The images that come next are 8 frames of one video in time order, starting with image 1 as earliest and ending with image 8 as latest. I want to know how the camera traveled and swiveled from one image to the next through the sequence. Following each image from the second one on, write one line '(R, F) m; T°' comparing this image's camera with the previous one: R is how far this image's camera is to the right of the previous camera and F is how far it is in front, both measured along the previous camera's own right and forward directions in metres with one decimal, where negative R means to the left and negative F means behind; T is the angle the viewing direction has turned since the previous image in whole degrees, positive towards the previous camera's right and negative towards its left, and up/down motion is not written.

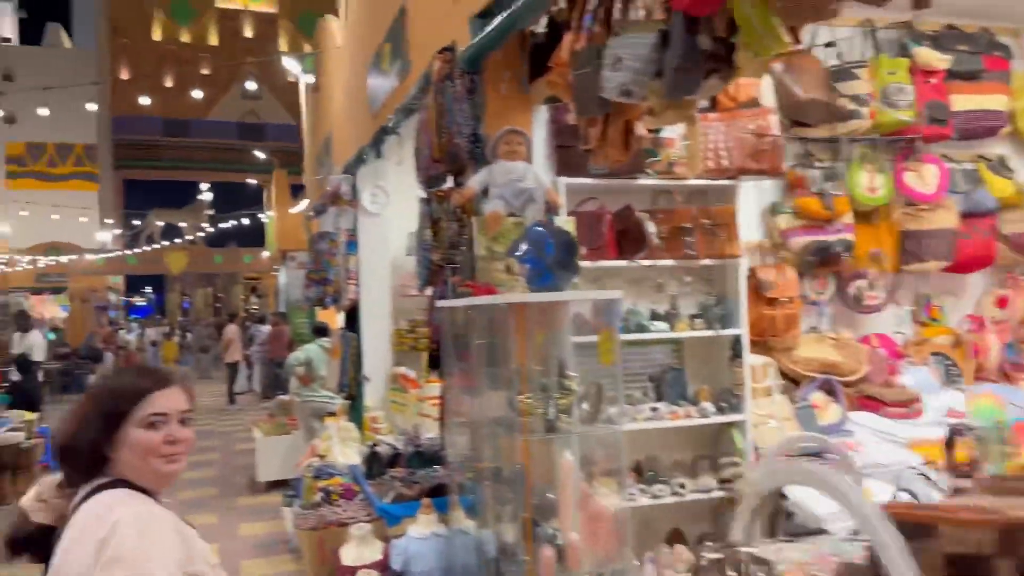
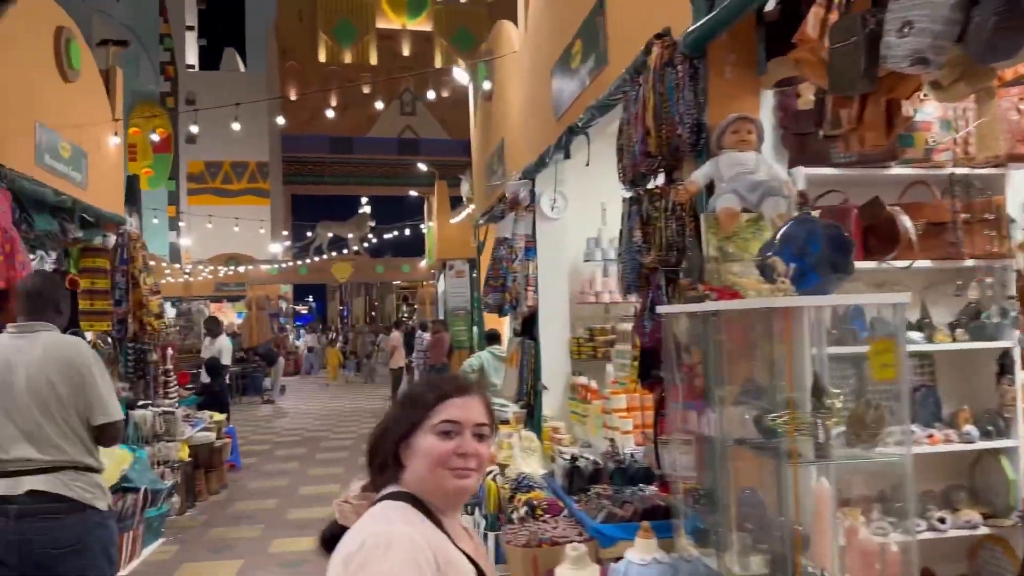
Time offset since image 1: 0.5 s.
(-0.2, +0.2) m; -10°
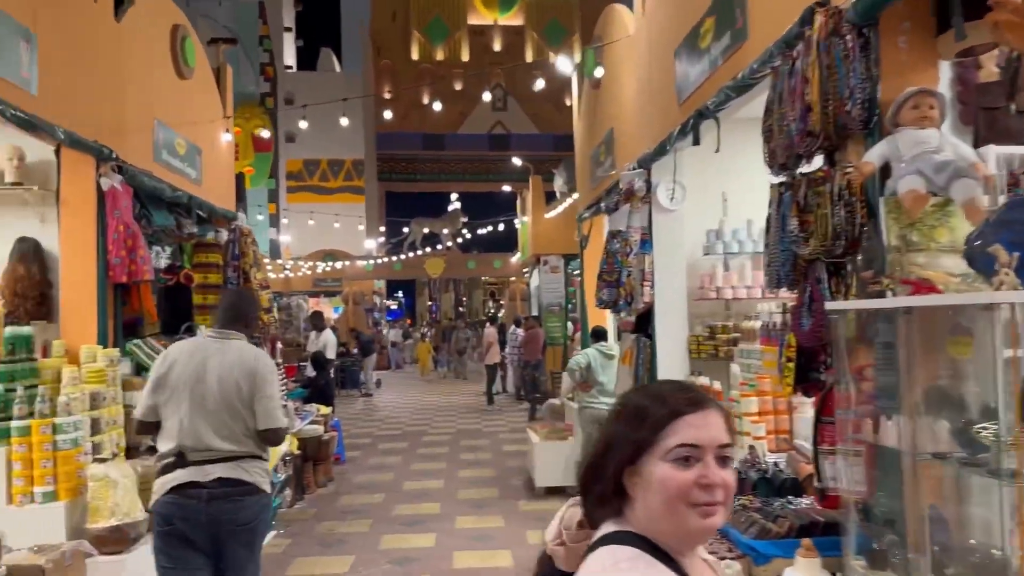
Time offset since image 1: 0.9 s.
(-0.2, +0.2) m; -6°
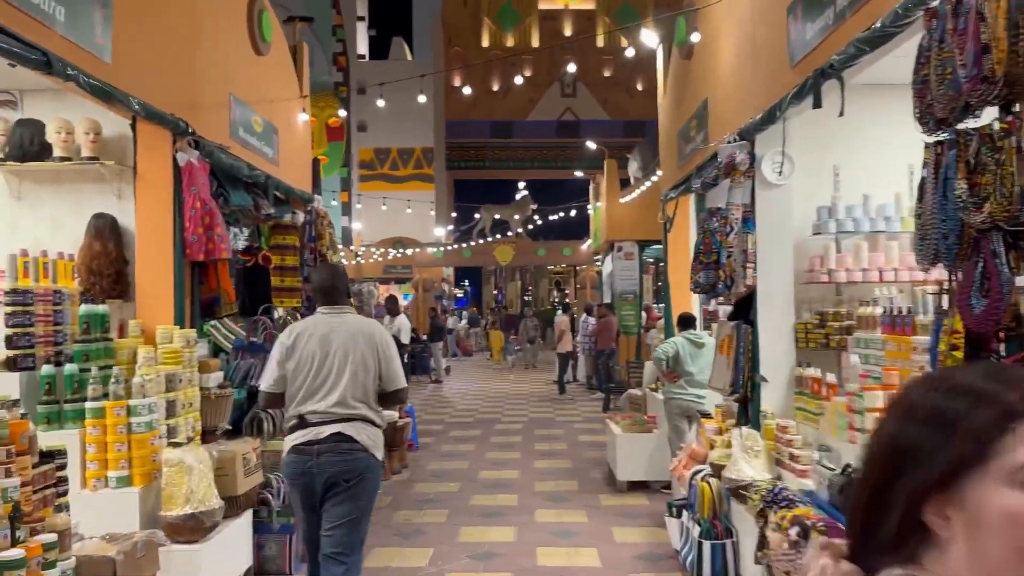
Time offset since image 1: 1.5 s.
(-0.1, +0.3) m; -4°
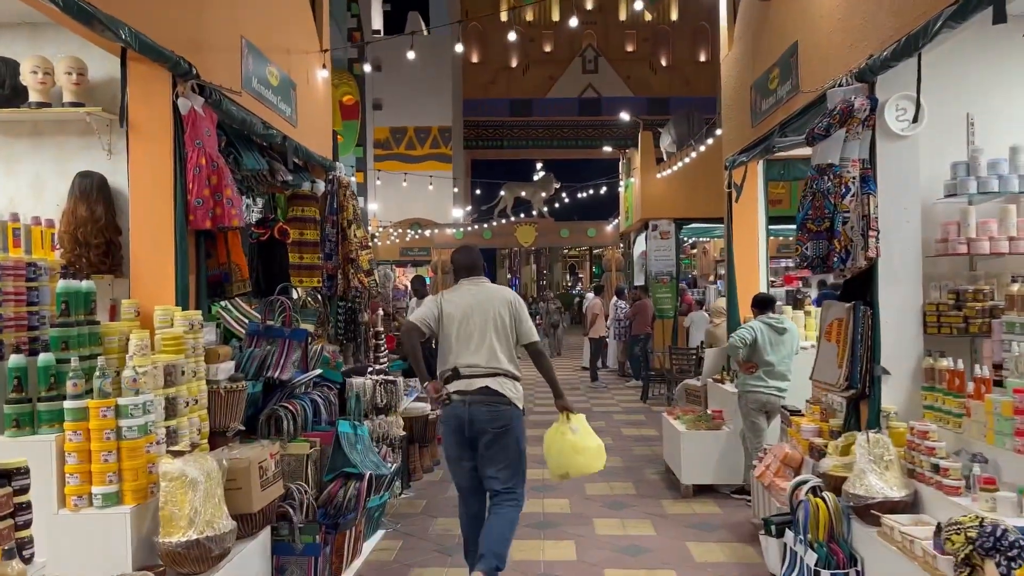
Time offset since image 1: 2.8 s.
(-0.2, +0.7) m; -1°
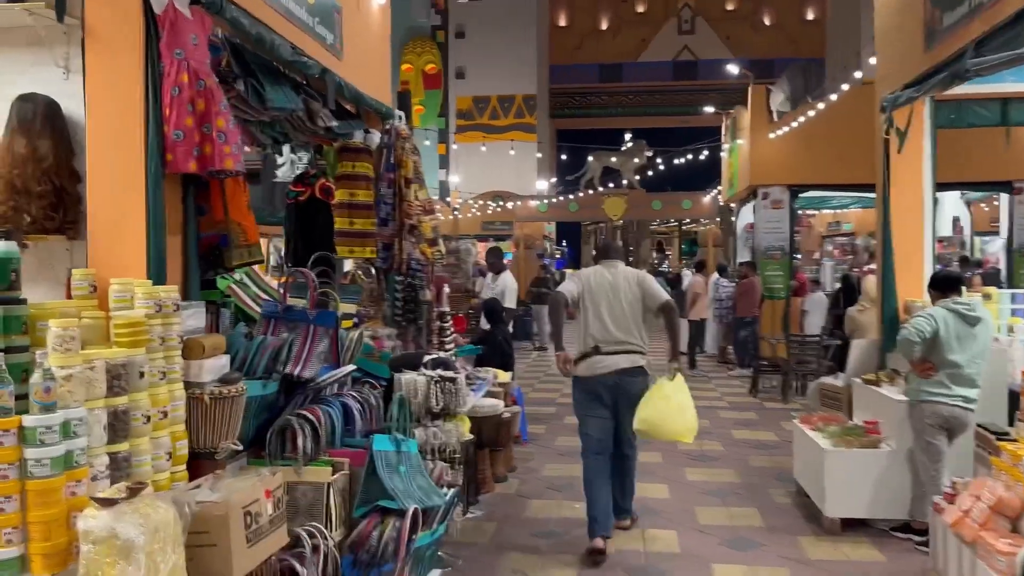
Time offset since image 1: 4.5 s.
(0.0, +1.1) m; -6°
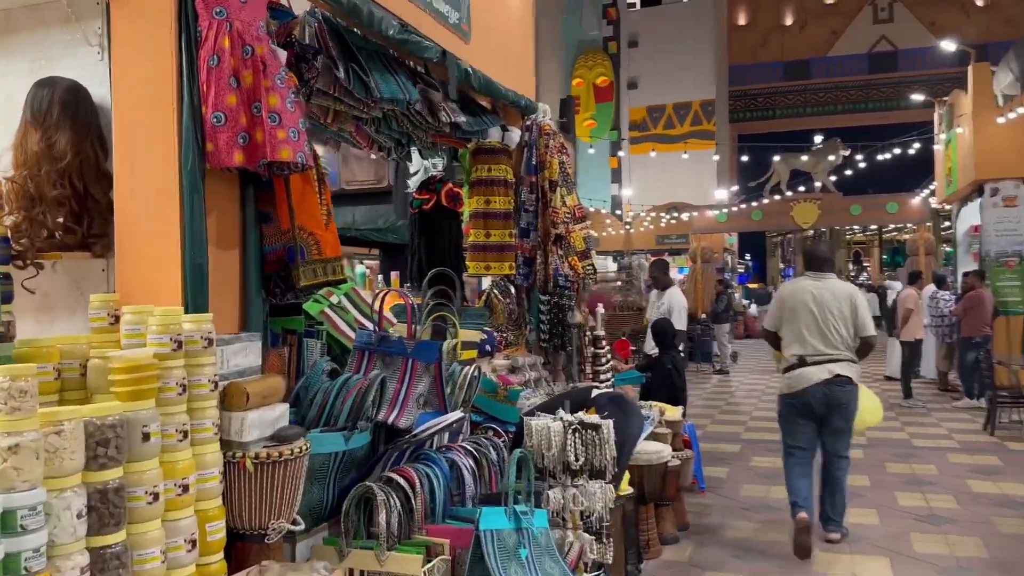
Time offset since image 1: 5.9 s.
(+0.1, +0.8) m; -12°
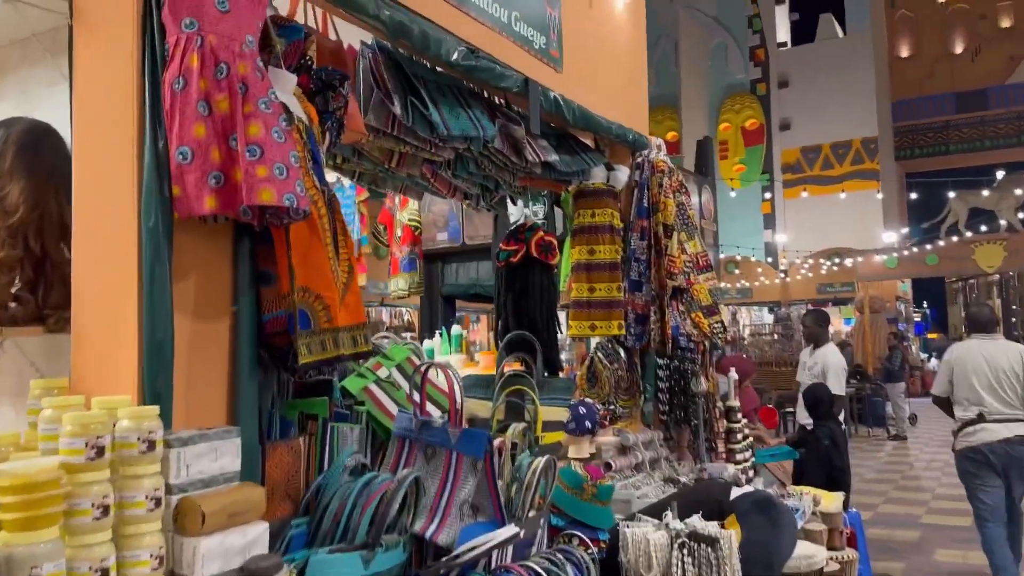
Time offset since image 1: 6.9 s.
(+0.2, +0.6) m; -11°
